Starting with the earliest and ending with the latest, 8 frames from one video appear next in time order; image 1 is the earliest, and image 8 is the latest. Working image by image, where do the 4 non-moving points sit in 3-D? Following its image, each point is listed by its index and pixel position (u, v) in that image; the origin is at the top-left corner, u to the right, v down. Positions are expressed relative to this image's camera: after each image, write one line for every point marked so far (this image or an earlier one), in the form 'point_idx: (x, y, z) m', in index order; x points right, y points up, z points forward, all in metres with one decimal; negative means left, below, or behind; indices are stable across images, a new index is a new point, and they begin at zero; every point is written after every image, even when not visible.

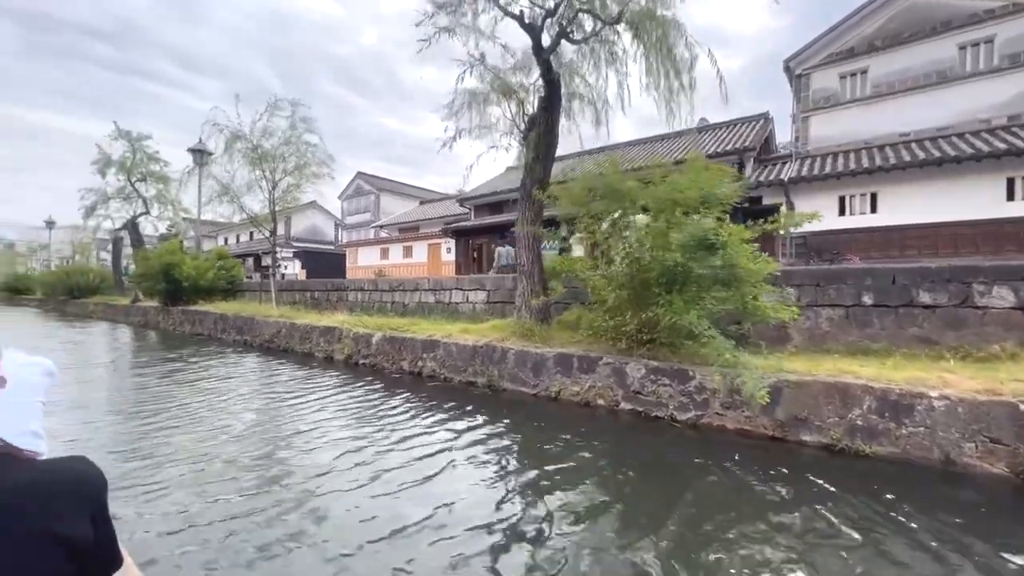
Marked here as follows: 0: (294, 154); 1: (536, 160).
0: (-7.8, +4.8, +15.5) m
1: (+0.4, +2.3, +7.7) m
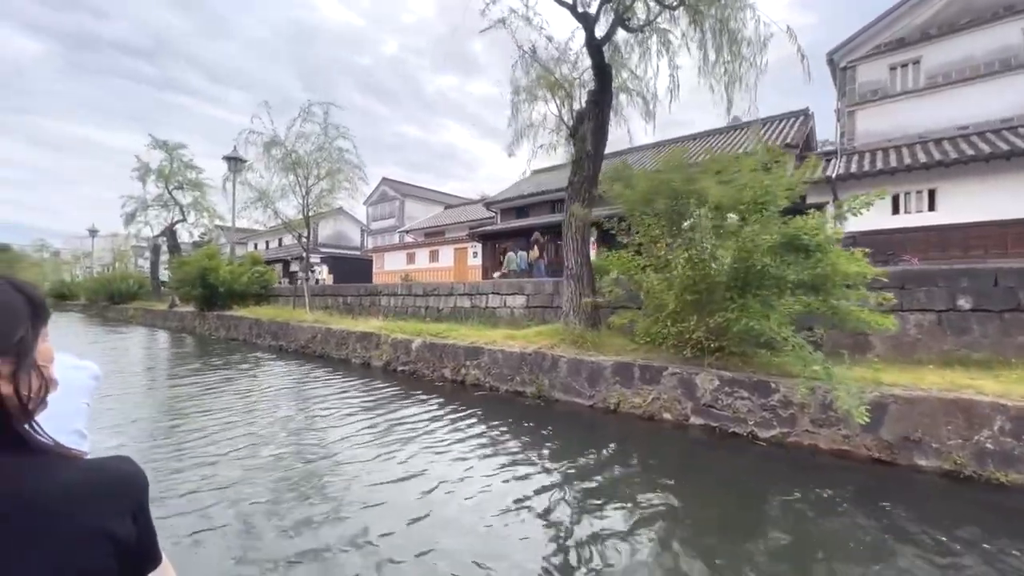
0: (-6.6, +4.7, +15.5) m
1: (+1.2, +2.2, +7.3) m
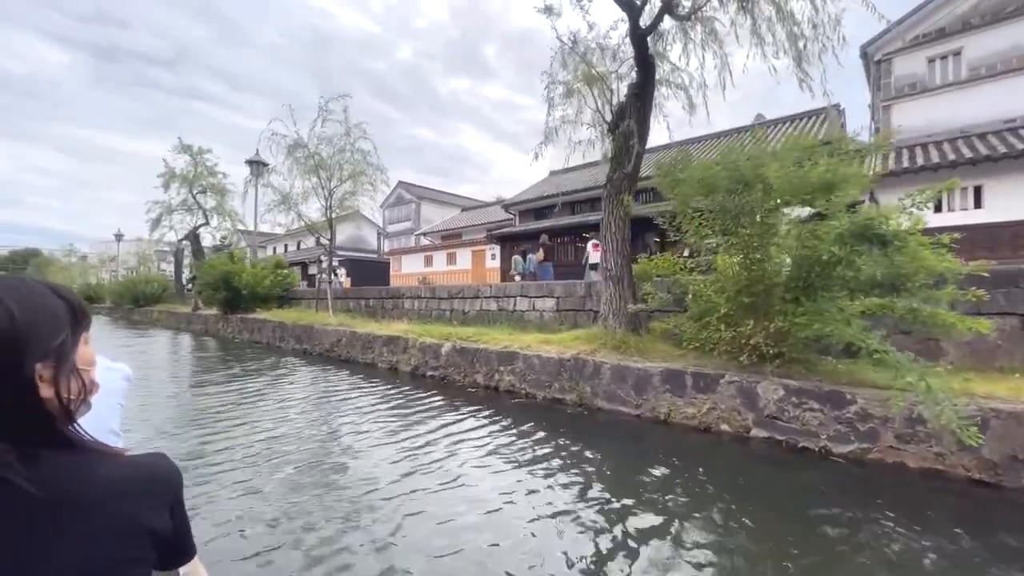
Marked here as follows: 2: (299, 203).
0: (-5.8, +4.6, +15.4) m
1: (+1.8, +2.2, +7.0) m
2: (-7.6, +3.1, +15.6) m
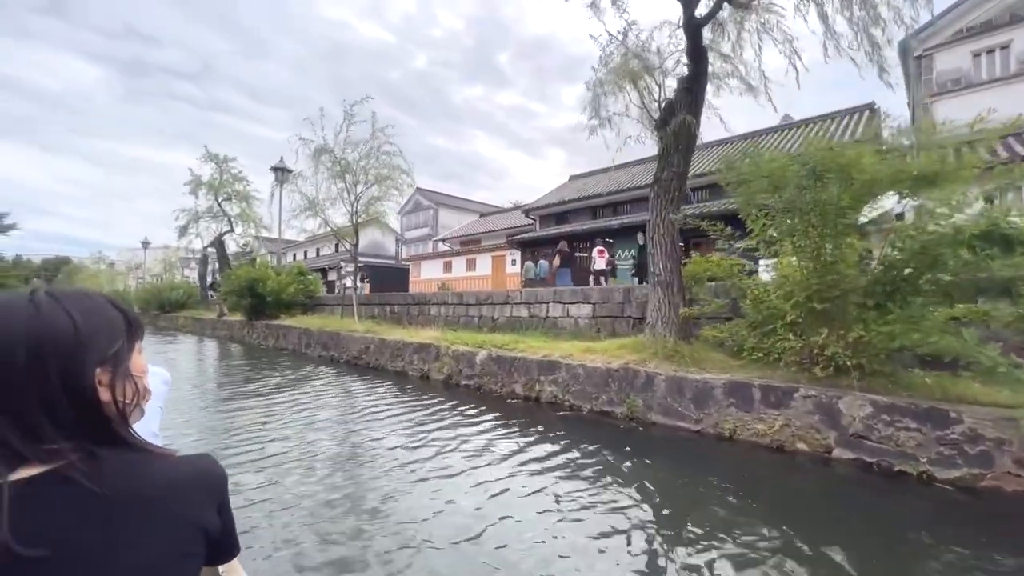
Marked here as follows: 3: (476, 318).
0: (-4.8, +4.4, +15.3) m
1: (+2.5, +2.1, +6.6) m
2: (-6.7, +2.9, +15.5) m
3: (-1.0, -0.9, +12.2) m
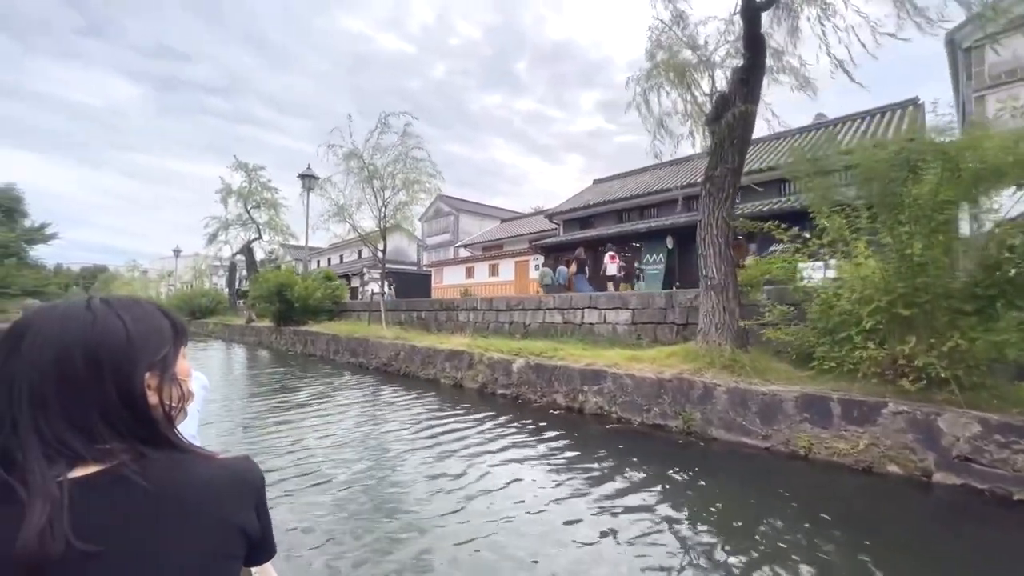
0: (-3.9, +4.1, +15.2) m
1: (+3.1, +2.0, +6.2) m
2: (-5.7, +2.7, +15.5) m
3: (-0.1, -1.0, +11.9) m
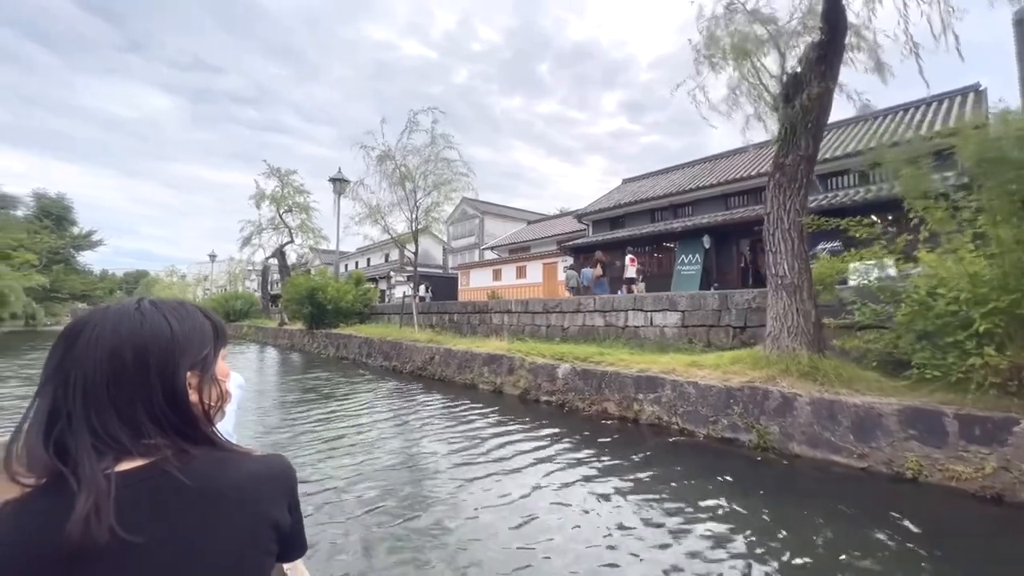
0: (-2.7, +4.1, +15.0) m
1: (+3.8, +2.0, +5.6) m
2: (-4.5, +2.6, +15.4) m
3: (+0.8, -1.0, +11.4) m
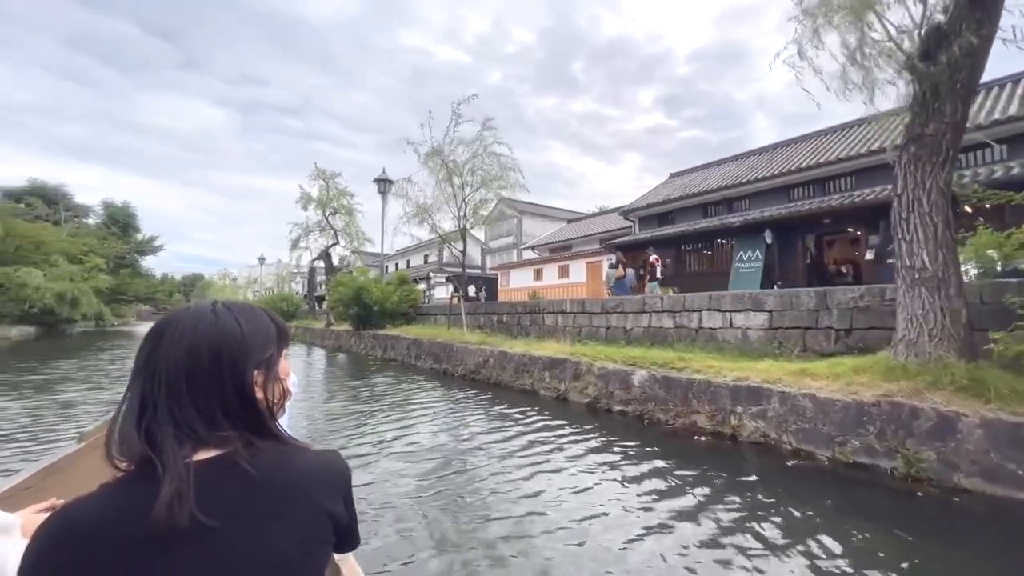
0: (-1.1, +4.1, +14.5) m
1: (+4.7, +2.1, +4.6) m
2: (-2.8, +2.6, +15.0) m
3: (+2.2, -1.0, +10.7) m
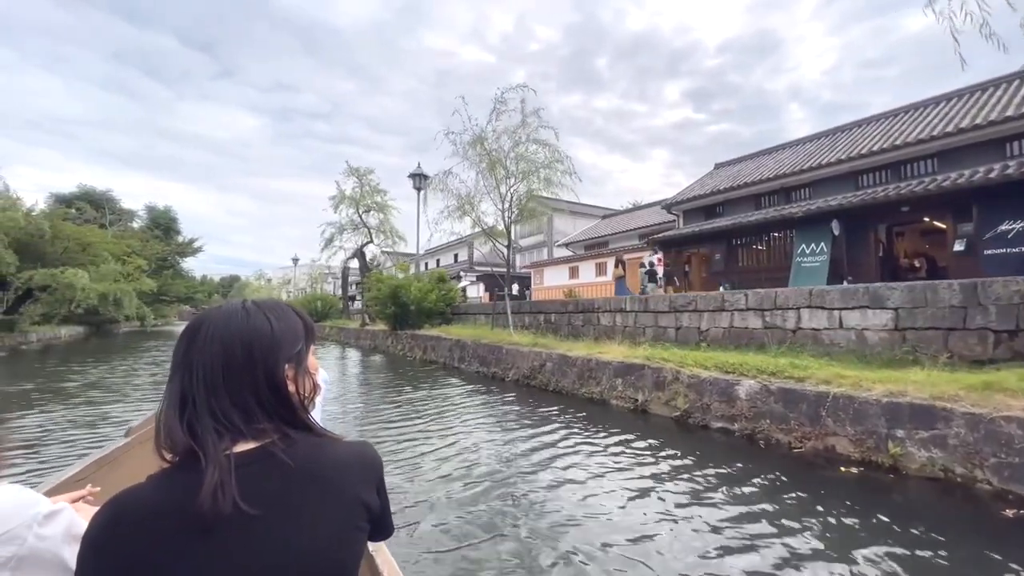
0: (+0.4, +4.2, +13.6) m
1: (+5.6, +2.2, +3.3) m
2: (-1.3, +2.6, +14.2) m
3: (+3.5, -0.9, +9.5) m
